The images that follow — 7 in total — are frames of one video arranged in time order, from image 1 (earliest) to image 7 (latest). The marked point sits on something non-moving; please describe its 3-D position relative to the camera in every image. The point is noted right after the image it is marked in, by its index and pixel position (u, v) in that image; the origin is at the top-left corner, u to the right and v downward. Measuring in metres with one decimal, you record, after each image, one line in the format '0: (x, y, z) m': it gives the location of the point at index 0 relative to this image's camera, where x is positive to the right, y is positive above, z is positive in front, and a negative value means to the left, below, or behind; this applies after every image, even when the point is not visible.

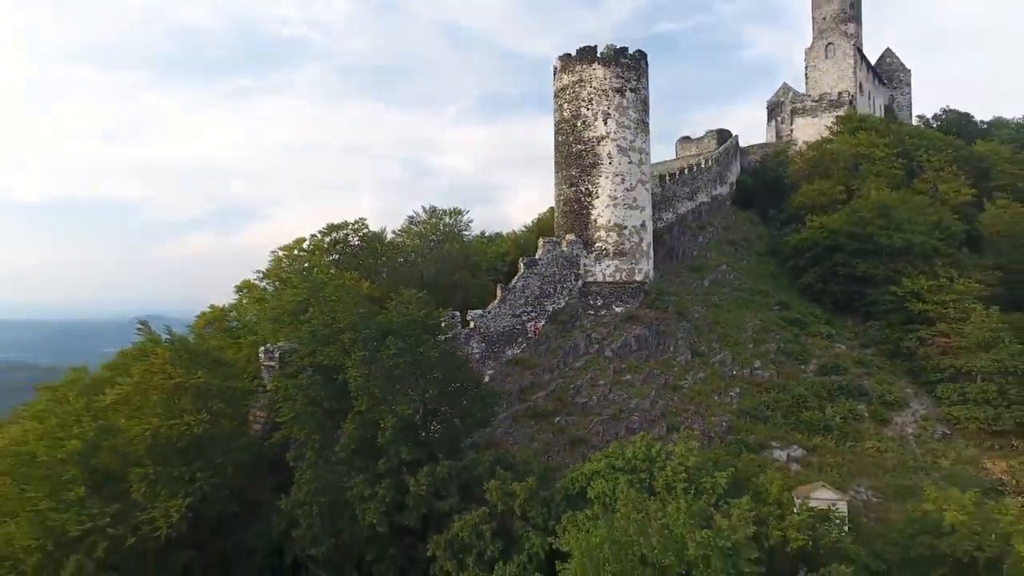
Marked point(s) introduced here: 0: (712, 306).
0: (+4.9, -0.4, +15.2) m
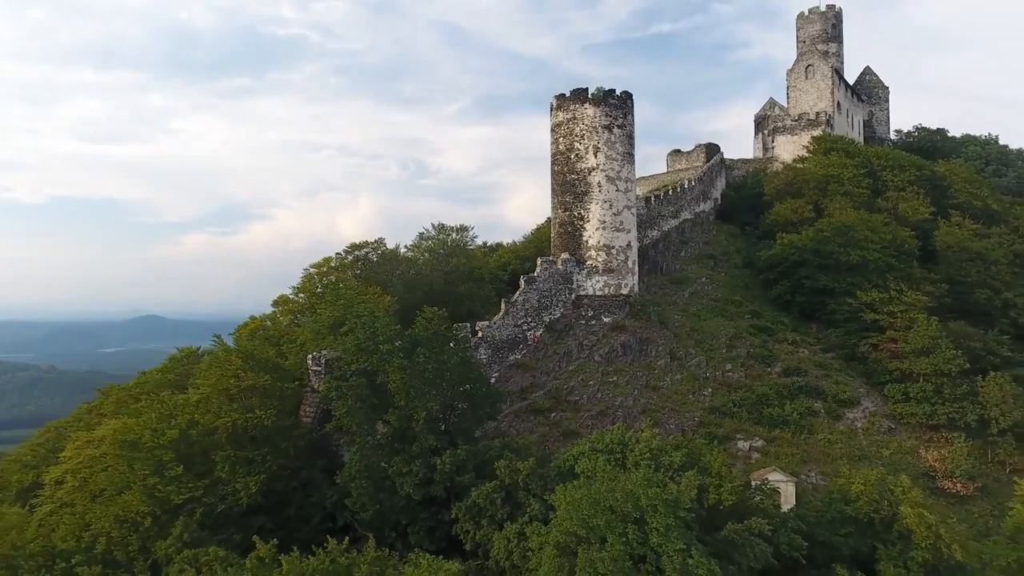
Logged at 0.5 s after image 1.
0: (+5.0, -0.7, +17.1) m
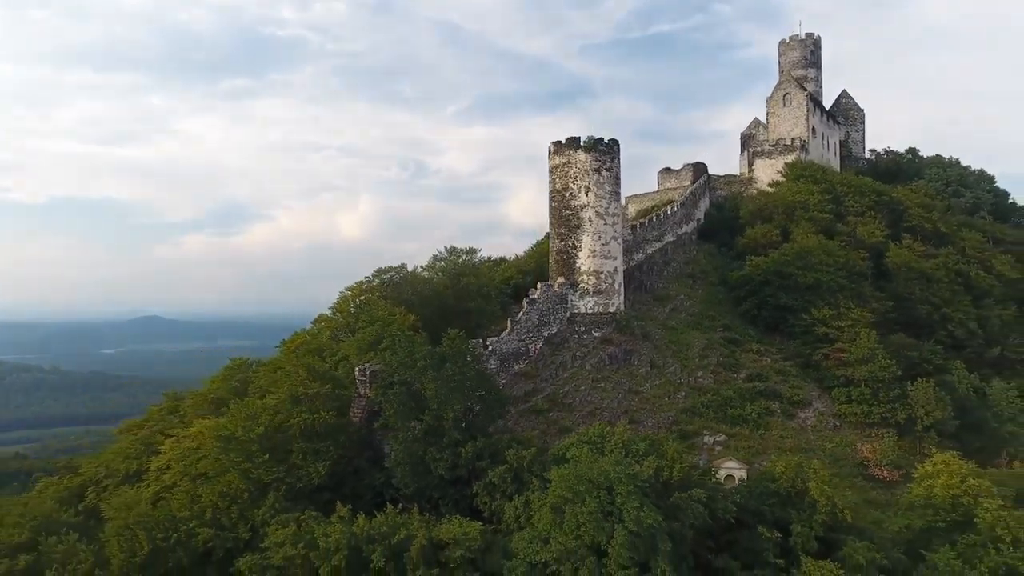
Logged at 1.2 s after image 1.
0: (+5.1, -1.3, +19.9) m
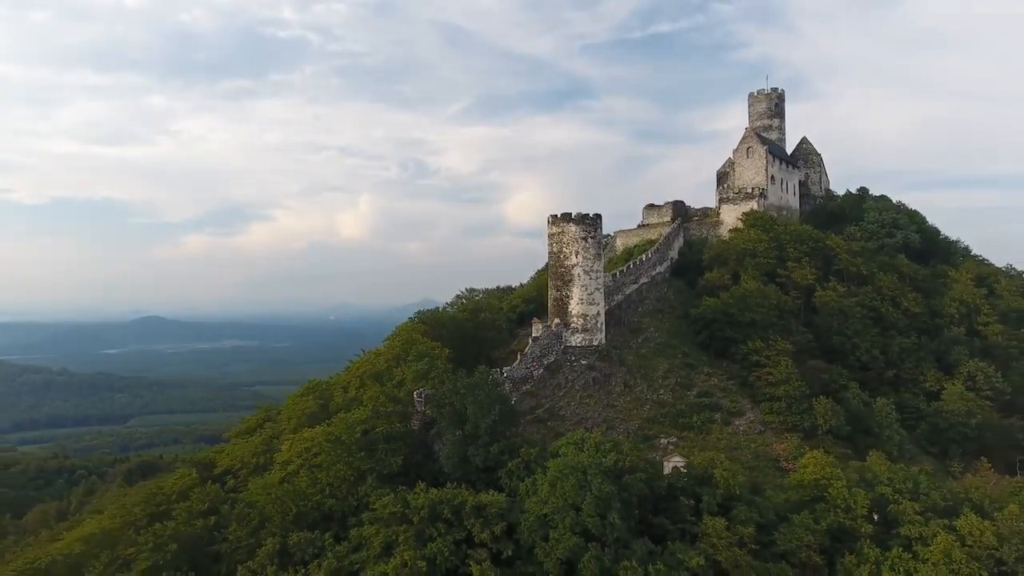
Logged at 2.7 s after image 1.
0: (+5.4, -2.8, +26.0) m
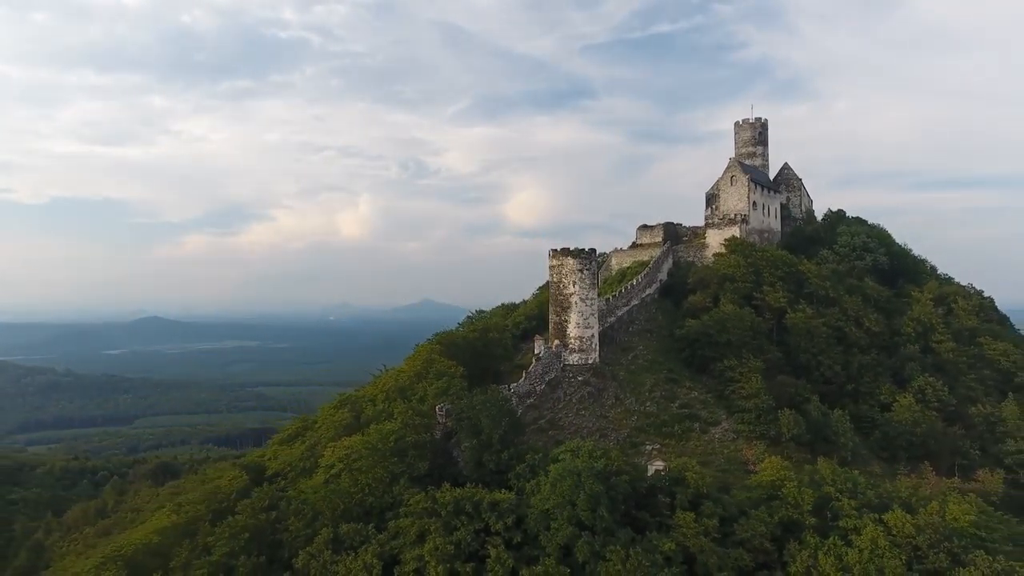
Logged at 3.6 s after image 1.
0: (+5.7, -4.0, +29.6) m
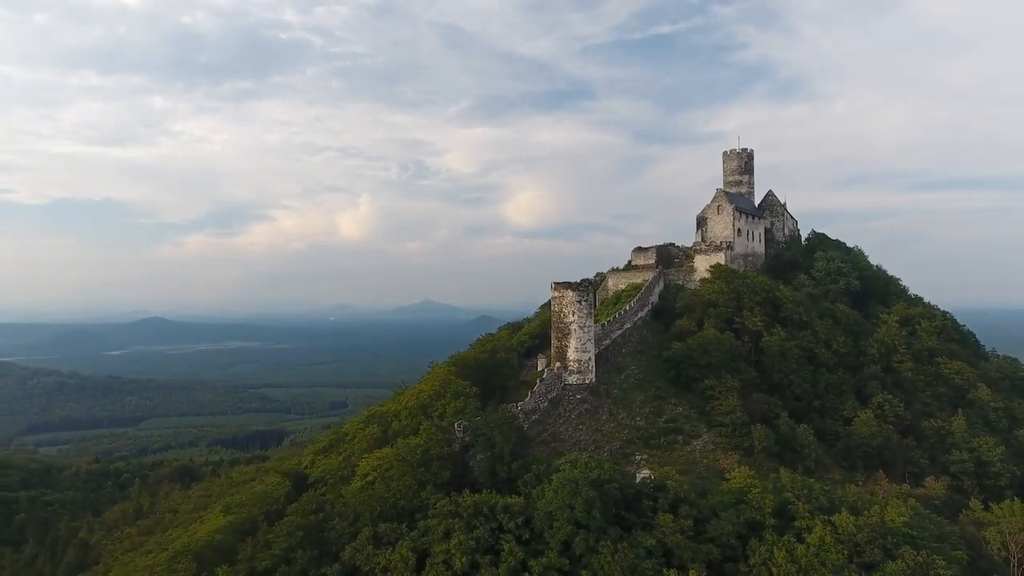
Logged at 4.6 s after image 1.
0: (+6.0, -5.5, +33.5) m
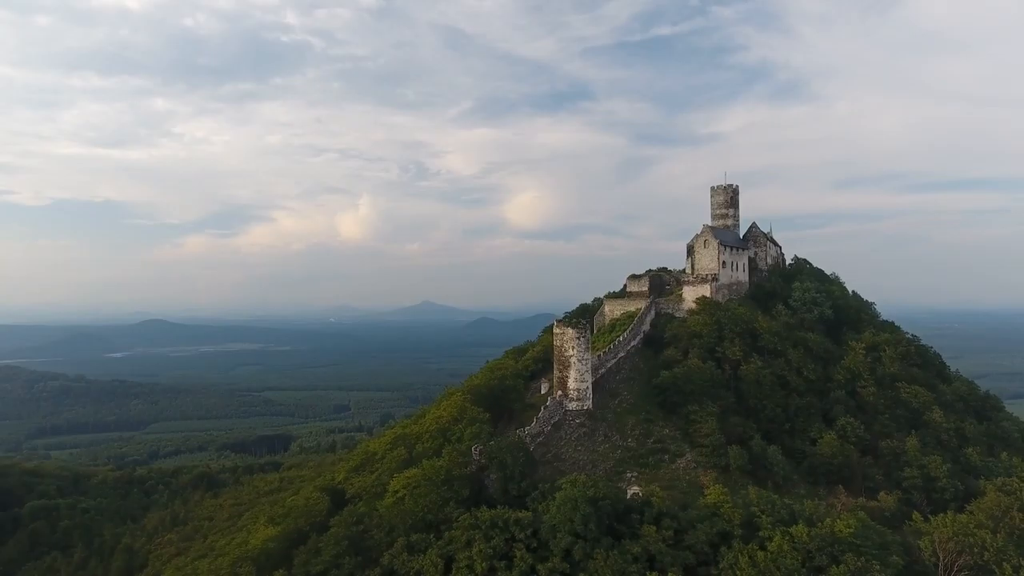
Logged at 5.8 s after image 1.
0: (+6.5, -7.8, +38.2) m
